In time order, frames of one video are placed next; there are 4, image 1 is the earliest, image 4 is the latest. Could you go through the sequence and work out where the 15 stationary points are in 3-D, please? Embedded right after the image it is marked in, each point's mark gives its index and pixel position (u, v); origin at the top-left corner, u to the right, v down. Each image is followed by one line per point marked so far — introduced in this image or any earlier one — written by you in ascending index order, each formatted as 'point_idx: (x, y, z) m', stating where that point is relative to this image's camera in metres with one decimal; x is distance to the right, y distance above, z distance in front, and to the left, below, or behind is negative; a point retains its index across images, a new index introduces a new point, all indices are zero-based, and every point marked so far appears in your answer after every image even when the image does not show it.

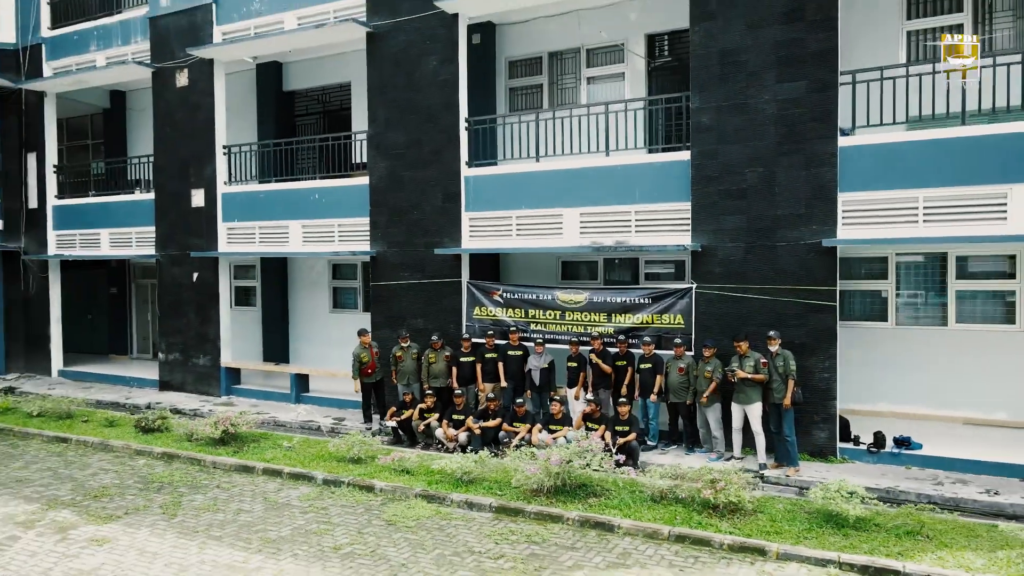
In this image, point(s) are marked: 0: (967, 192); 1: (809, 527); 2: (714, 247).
0: (+4.4, +0.9, +7.3) m
1: (+2.4, -1.9, +6.1) m
2: (+2.3, +0.5, +8.4) m
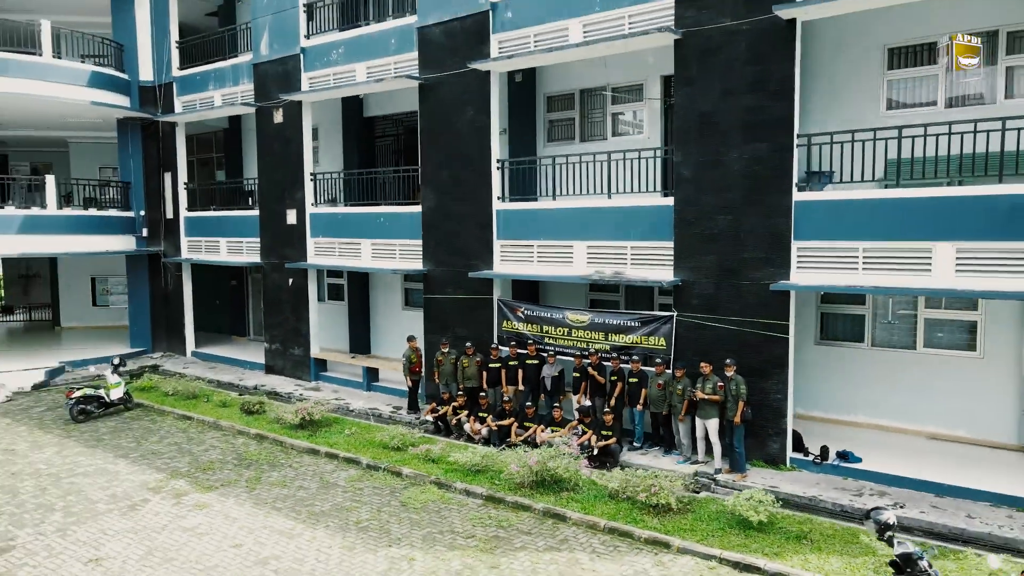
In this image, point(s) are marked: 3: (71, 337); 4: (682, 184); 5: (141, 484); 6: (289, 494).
0: (+4.3, +0.5, +8.4) m
1: (+2.1, -2.4, +7.7) m
2: (+2.4, +0.1, +9.9) m
3: (-11.7, -1.3, +19.9) m
4: (+2.2, +1.4, +9.9) m
5: (-4.6, -2.4, +9.4) m
6: (-2.6, -2.4, +8.9) m
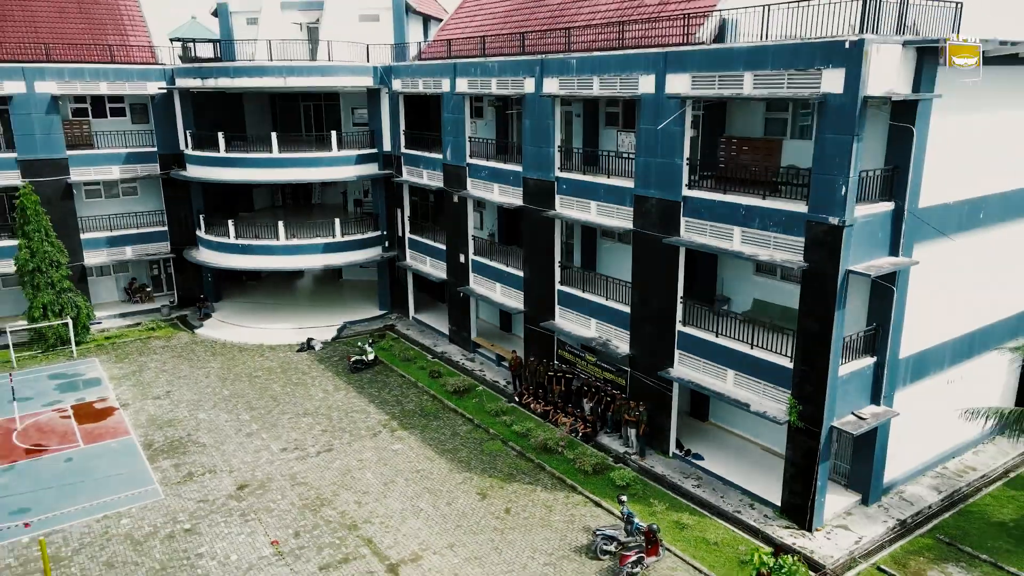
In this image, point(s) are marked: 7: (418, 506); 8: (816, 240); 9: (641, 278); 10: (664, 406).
0: (+4.5, -1.7, +16.9) m
1: (+2.2, -4.6, +17.5) m
2: (+3.1, -1.7, +19.0) m
3: (-7.1, -0.1, +32.8) m
4: (+3.0, -0.4, +18.8) m
5: (-3.7, -3.7, +21.1) m
6: (-2.0, -4.0, +20.1) m
7: (-2.1, -4.9, +16.7) m
8: (+5.8, +0.9, +14.2) m
9: (+3.2, +0.2, +18.4) m
10: (+3.7, -2.9, +18.3) m
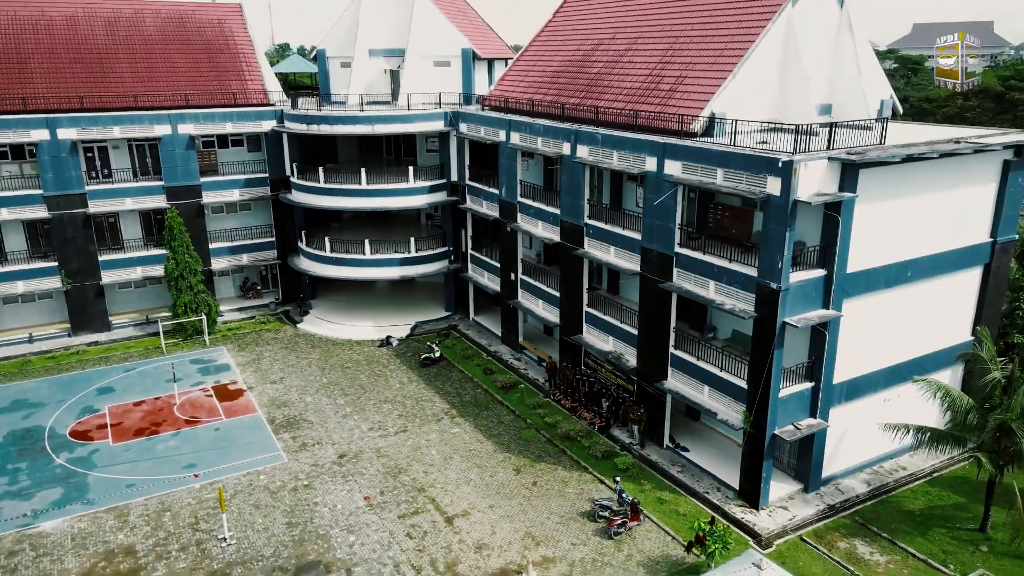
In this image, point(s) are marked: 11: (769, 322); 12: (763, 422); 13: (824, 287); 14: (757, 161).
0: (+5.4, -2.8, +22.2) m
1: (+3.0, -5.5, +23.1) m
2: (+4.2, -2.6, +24.4) m
3: (-4.7, -0.2, +39.0) m
4: (+4.1, -1.4, +24.1) m
5: (-2.5, -4.4, +27.2) m
6: (-0.9, -4.7, +26.0) m
7: (-1.3, -5.7, +22.7) m
8: (+6.4, -0.3, +19.3) m
9: (+4.2, -0.7, +23.7) m
10: (+4.7, -3.9, +23.7) m
11: (+6.6, -0.9, +19.2) m
12: (+6.7, -3.6, +19.9) m
13: (+8.1, 0.0, +19.5) m
14: (+6.1, +3.2, +18.8) m
